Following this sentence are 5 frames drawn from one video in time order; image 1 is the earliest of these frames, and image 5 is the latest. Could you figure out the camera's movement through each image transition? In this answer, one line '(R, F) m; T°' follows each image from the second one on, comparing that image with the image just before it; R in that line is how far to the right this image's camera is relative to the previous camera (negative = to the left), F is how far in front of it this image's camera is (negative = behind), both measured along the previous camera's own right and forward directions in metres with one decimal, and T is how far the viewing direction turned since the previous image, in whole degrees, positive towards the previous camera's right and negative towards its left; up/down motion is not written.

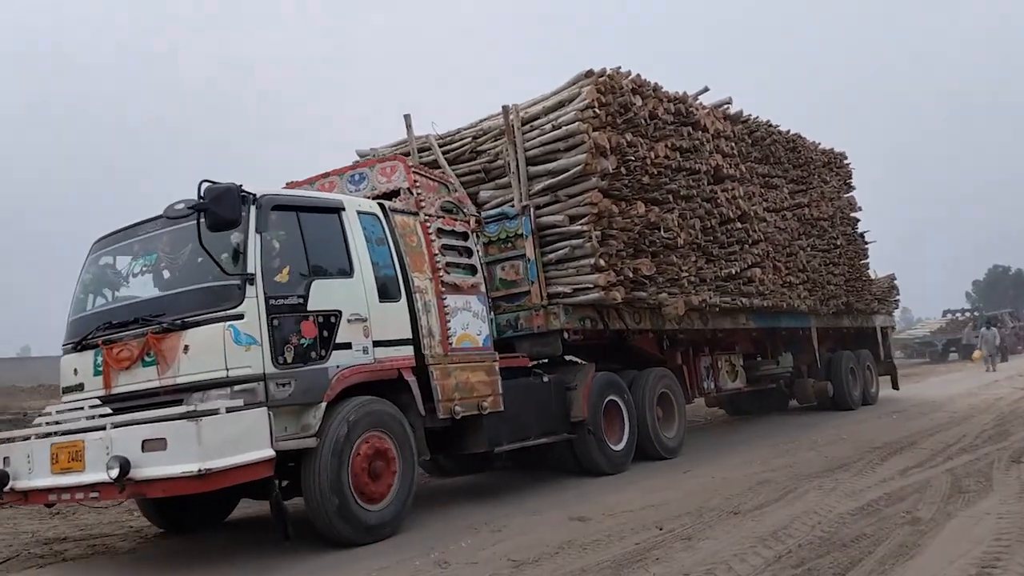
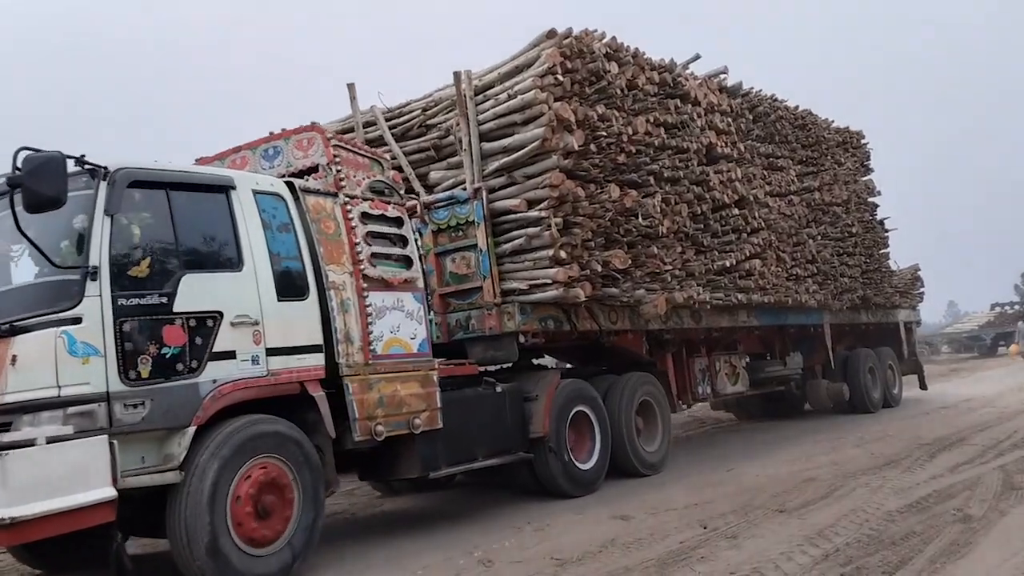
(+0.6, +1.1) m; -2°
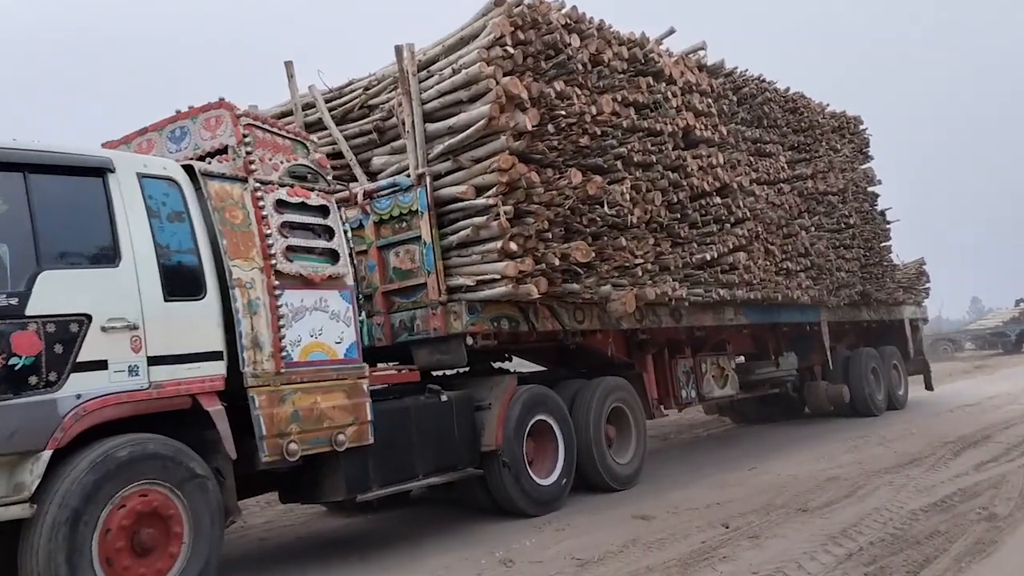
(+0.5, +0.7) m; -1°
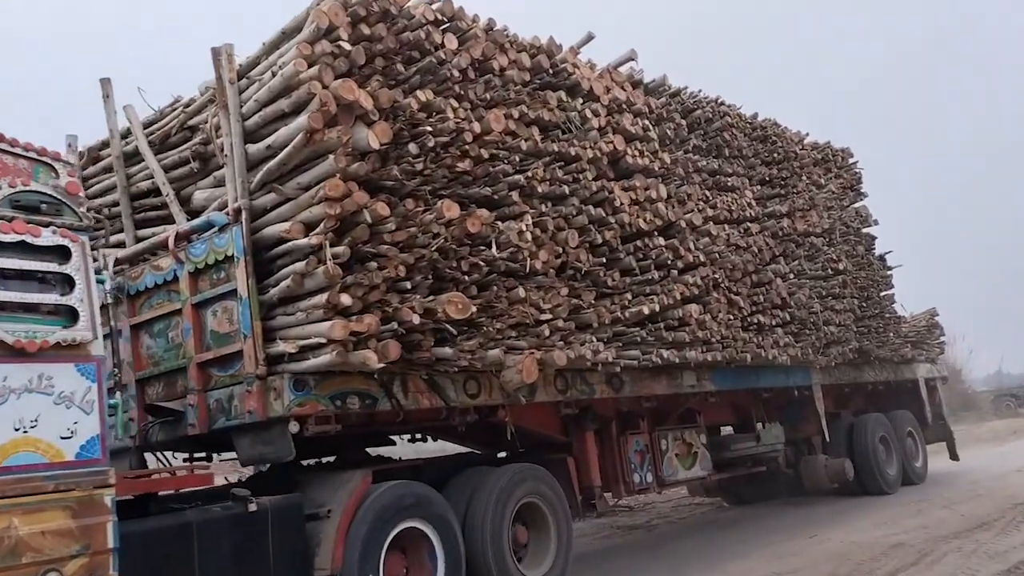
(+1.0, +1.6) m; -2°
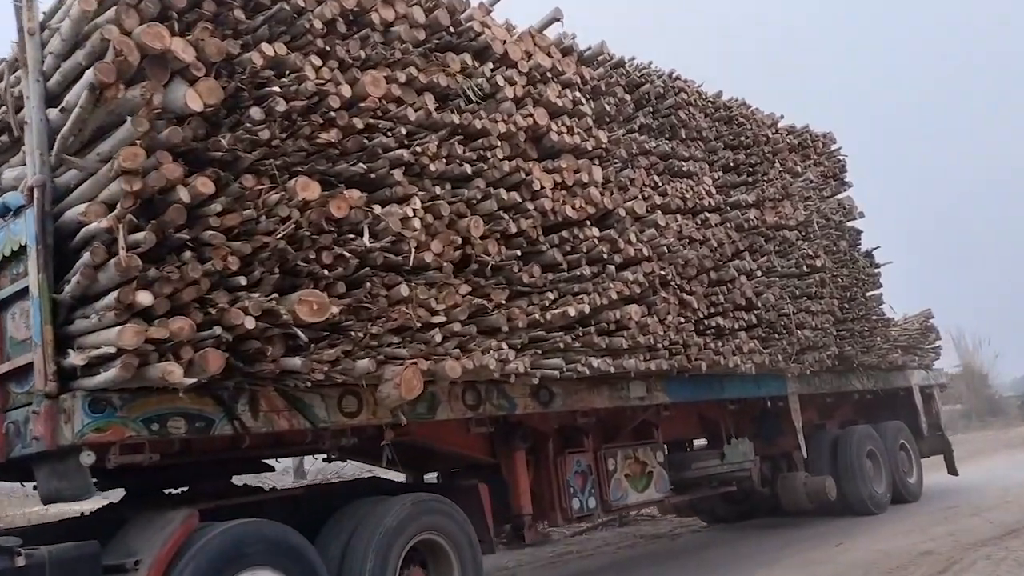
(+0.7, +1.0) m; -1°
